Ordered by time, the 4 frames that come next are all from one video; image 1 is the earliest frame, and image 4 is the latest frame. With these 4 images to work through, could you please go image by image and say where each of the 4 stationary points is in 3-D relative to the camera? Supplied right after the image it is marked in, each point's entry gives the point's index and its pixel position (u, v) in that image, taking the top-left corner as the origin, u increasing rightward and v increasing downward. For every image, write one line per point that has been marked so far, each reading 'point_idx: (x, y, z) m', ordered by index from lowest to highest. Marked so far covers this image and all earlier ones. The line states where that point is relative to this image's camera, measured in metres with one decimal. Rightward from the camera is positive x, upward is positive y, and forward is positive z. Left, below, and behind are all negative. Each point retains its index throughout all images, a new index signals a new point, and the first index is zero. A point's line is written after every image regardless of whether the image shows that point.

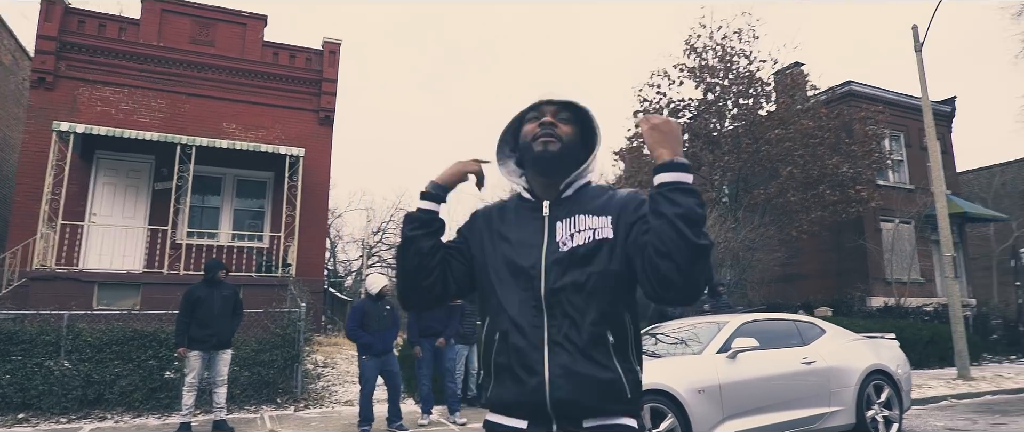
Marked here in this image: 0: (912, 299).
0: (+9.1, -1.8, +16.3) m
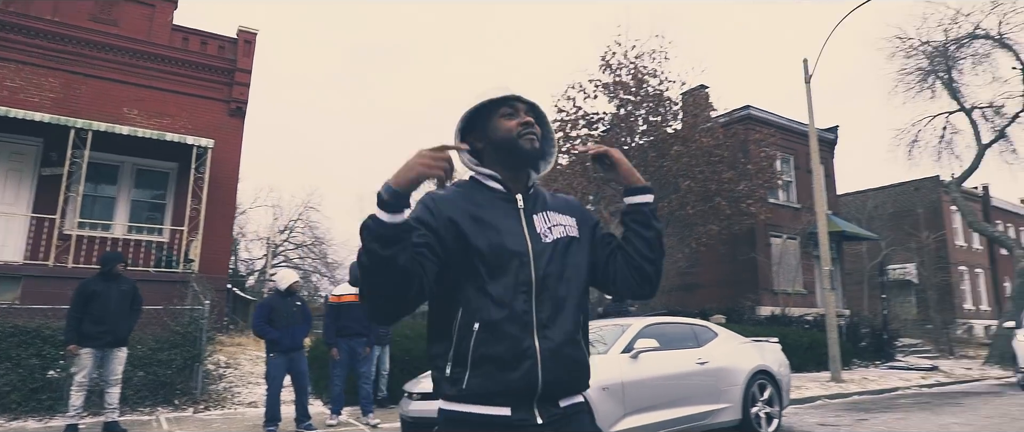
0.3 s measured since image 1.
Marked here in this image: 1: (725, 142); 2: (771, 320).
0: (+6.9, -2.3, +17.5) m
1: (+4.5, +1.6, +15.2) m
2: (+5.3, -2.1, +14.8) m
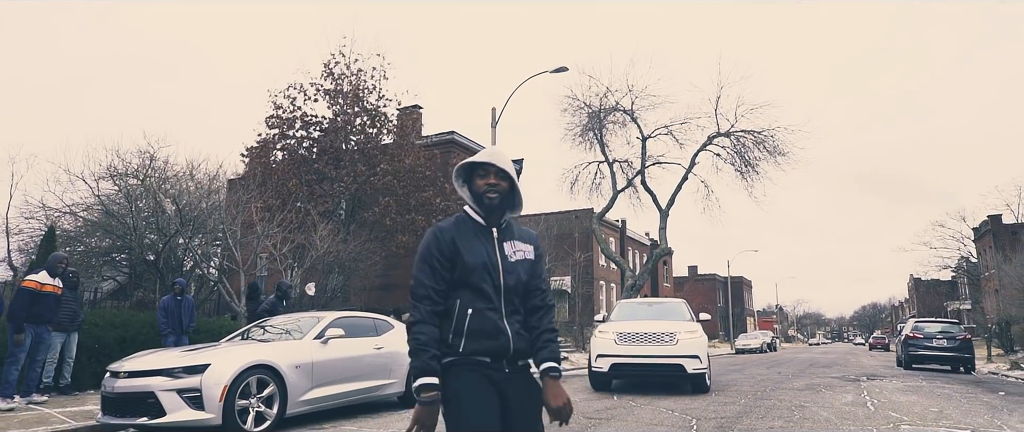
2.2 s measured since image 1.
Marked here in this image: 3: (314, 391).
0: (-1.0, -2.6, +19.7) m
1: (-1.9, +1.4, +16.7) m
2: (-1.3, -2.4, +16.6) m
3: (-2.6, -2.3, +9.5) m
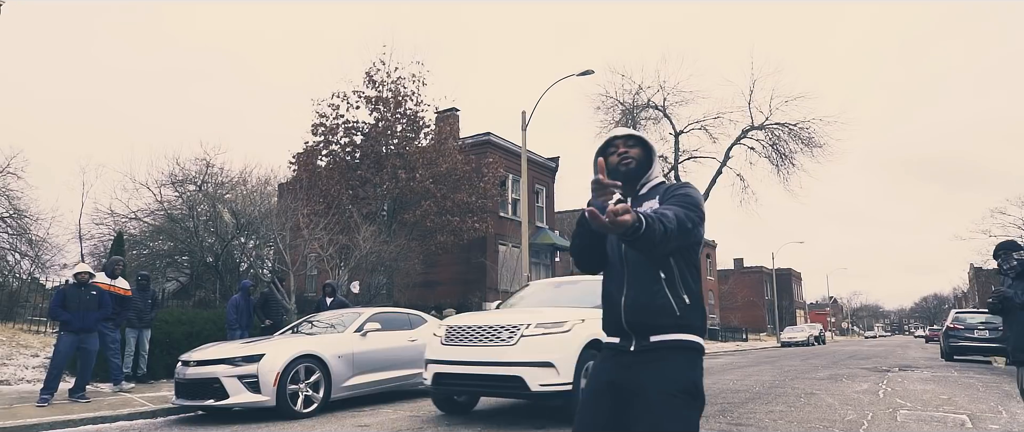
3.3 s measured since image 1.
0: (+0.2, -2.5, +20.0) m
1: (-0.9, +1.4, +17.1) m
2: (-0.3, -2.3, +16.9) m
3: (-2.1, -2.3, +9.9) m
